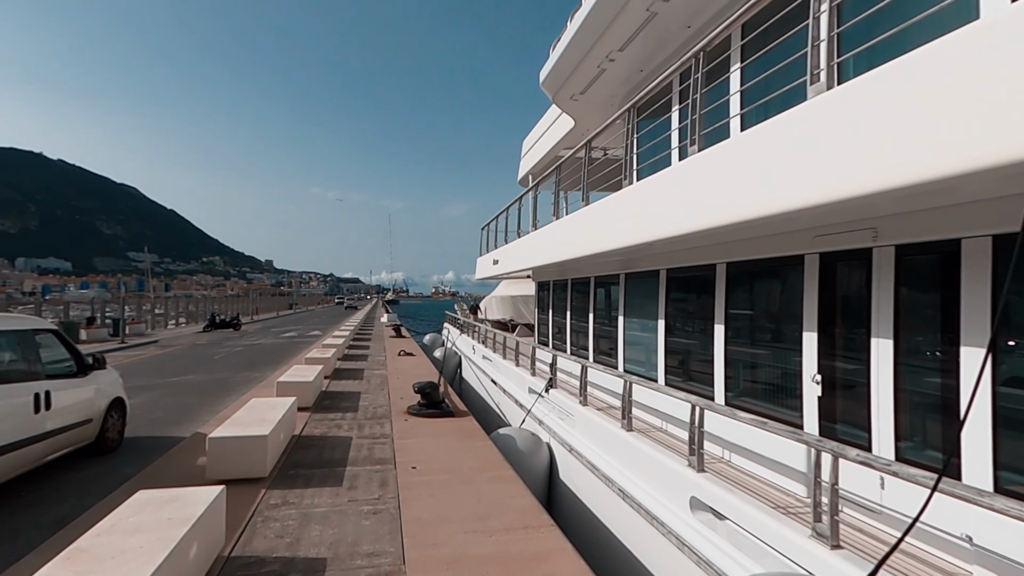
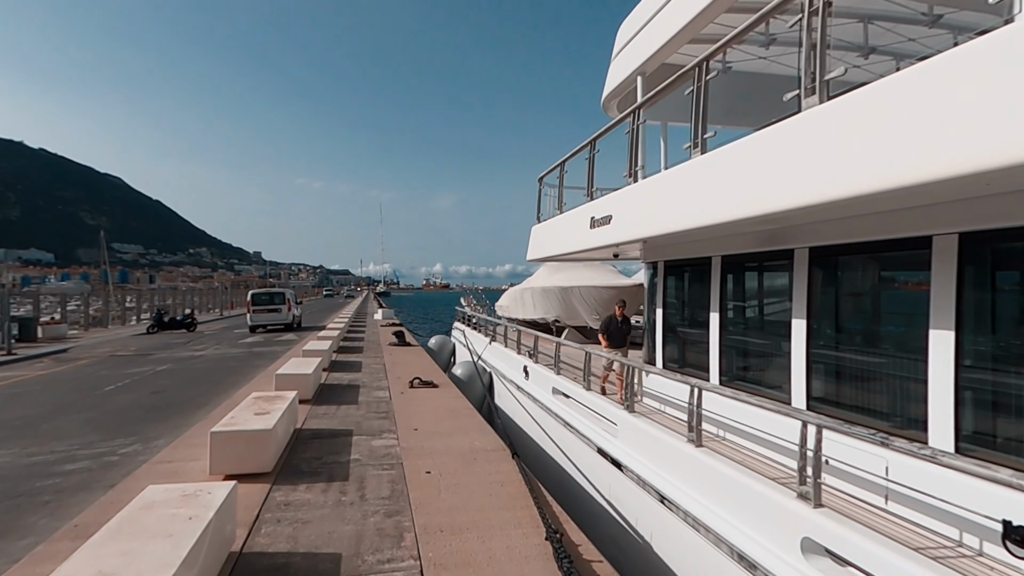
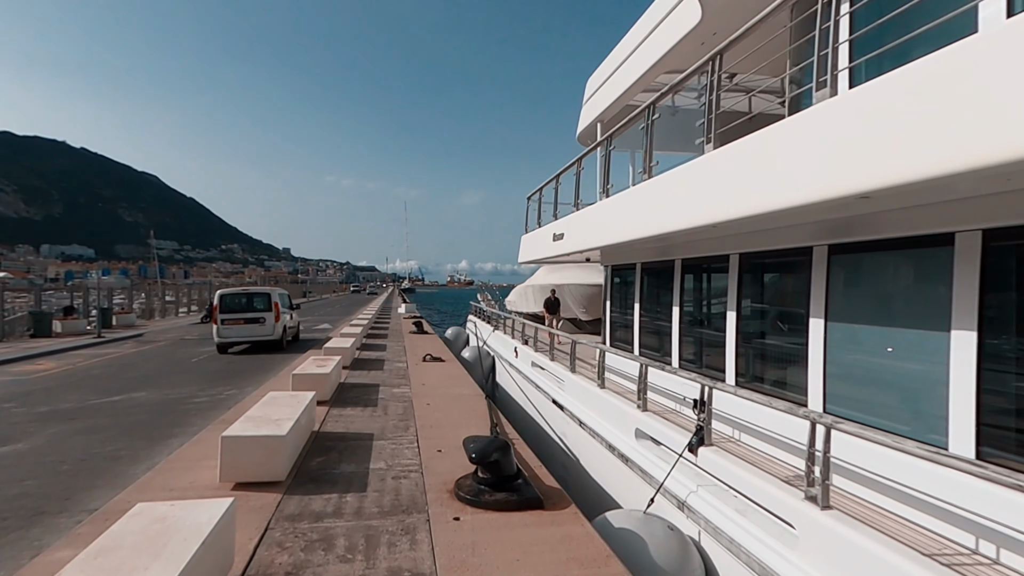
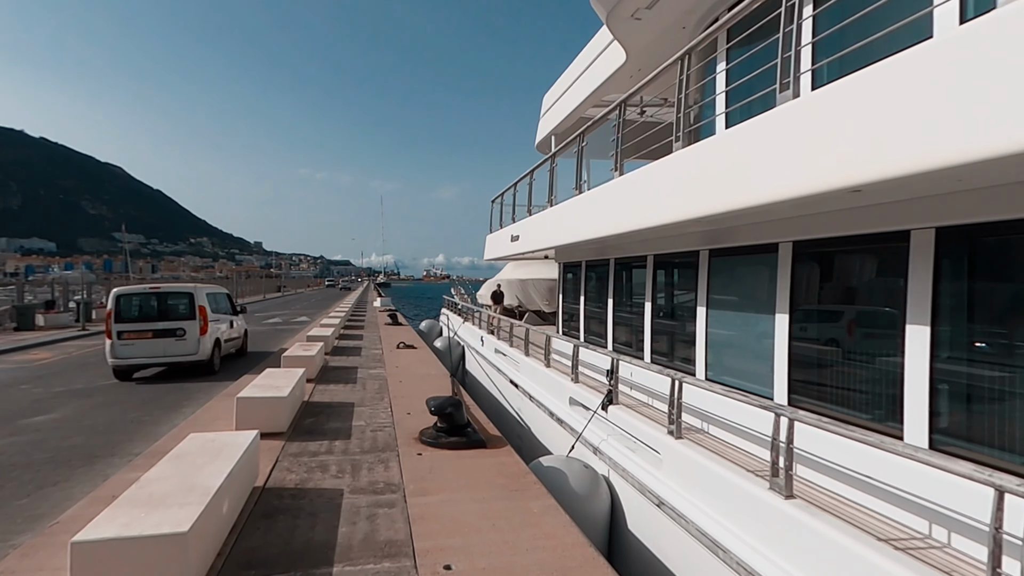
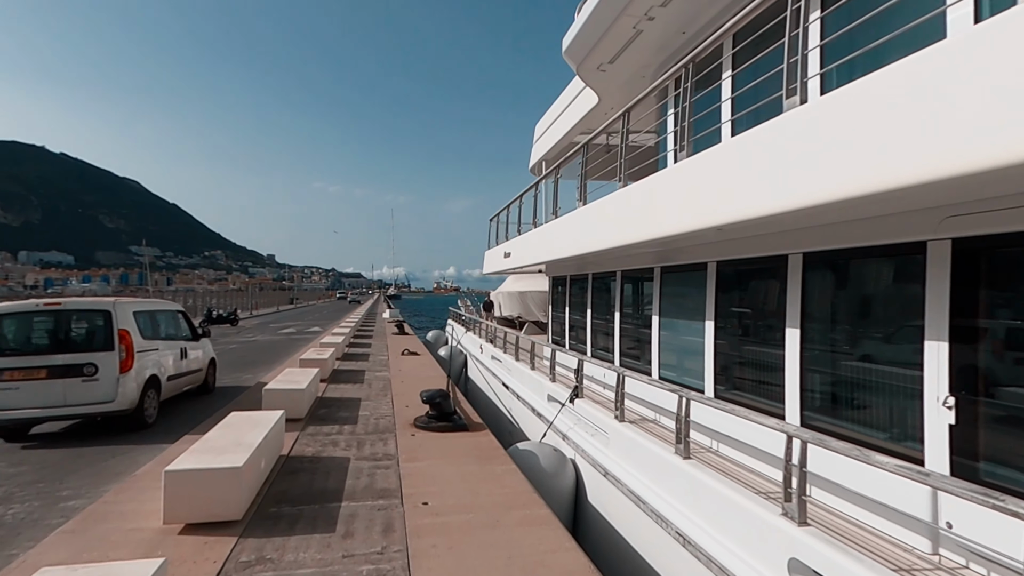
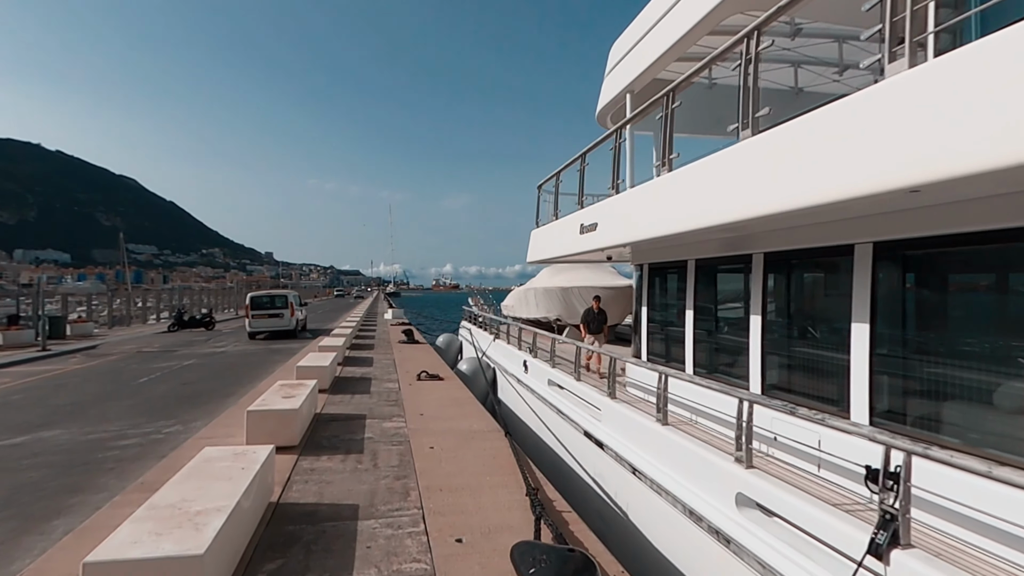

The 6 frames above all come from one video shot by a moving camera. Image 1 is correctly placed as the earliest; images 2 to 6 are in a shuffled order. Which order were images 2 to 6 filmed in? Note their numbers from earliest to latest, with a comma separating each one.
5, 4, 3, 6, 2
